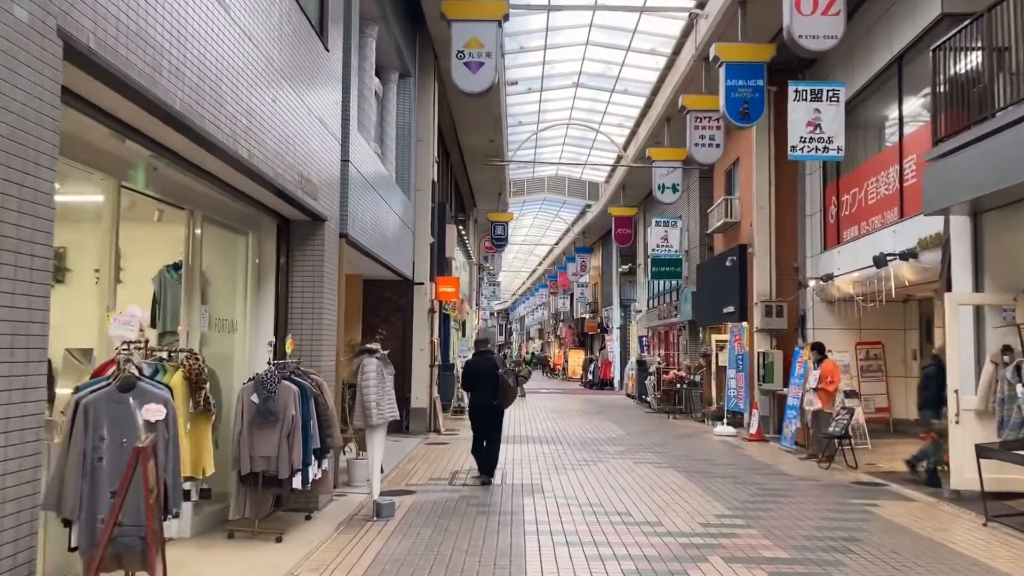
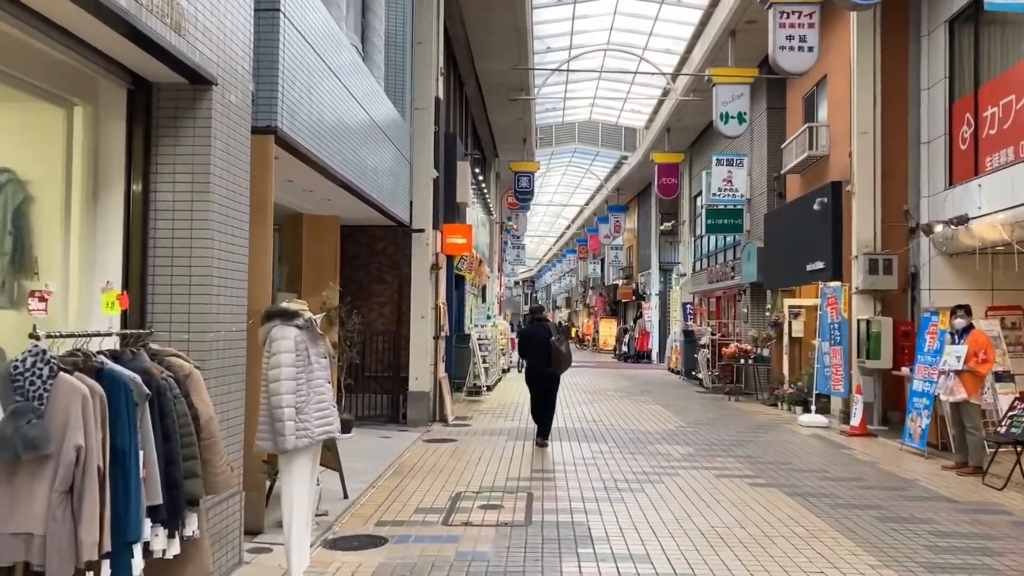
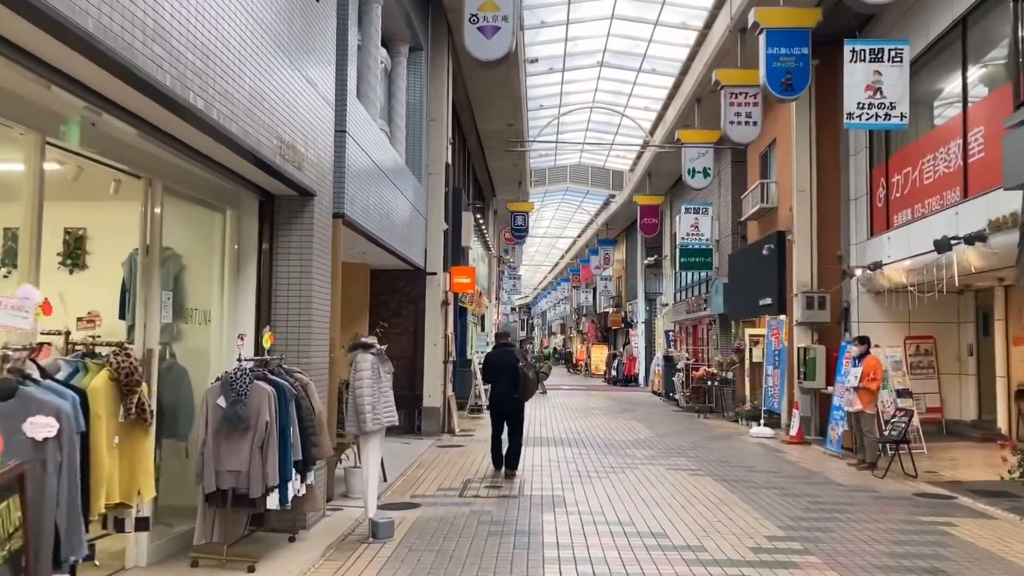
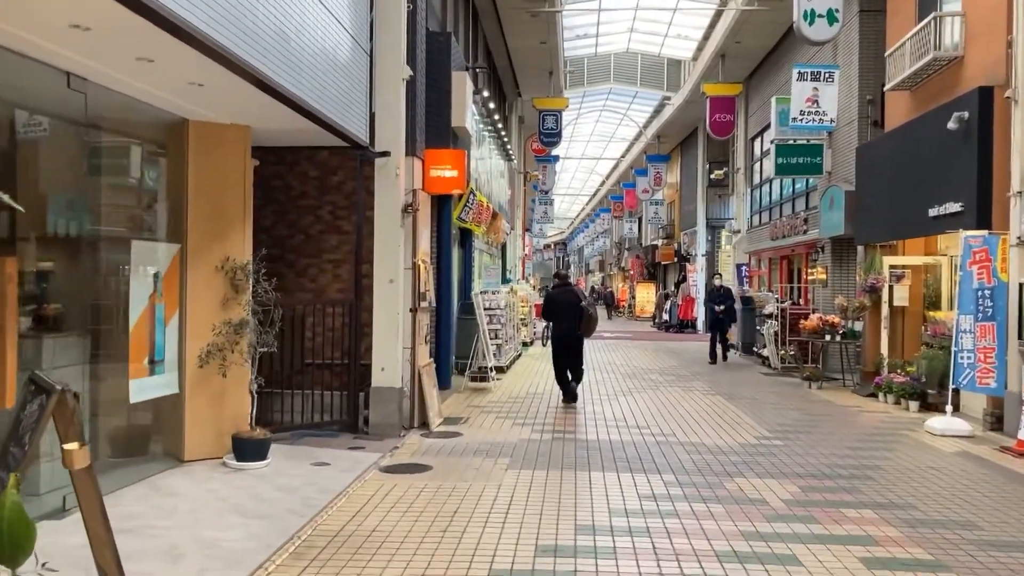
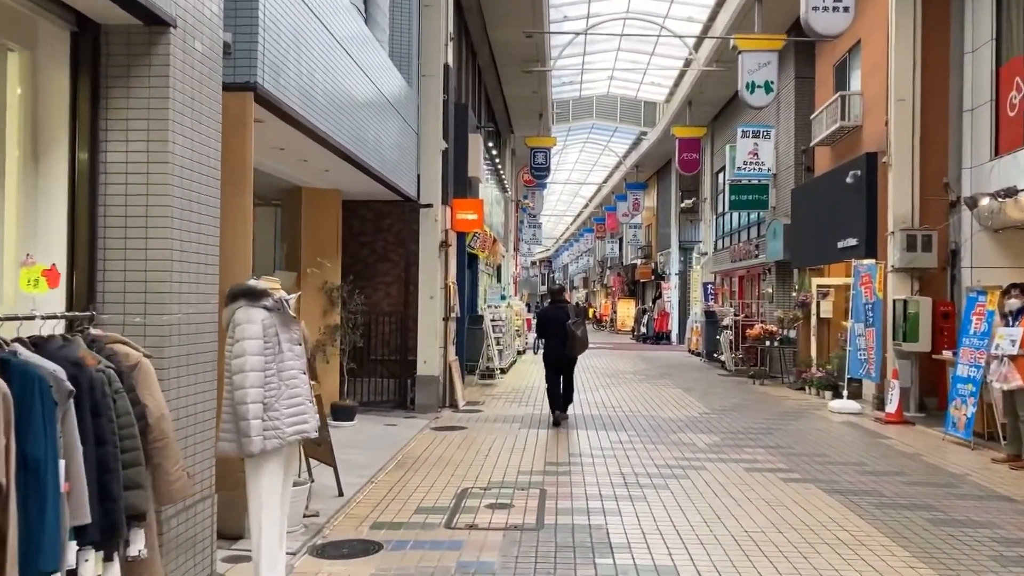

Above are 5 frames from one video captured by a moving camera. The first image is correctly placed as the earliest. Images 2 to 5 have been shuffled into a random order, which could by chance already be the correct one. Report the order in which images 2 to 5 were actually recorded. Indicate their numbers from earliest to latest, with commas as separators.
3, 2, 5, 4
